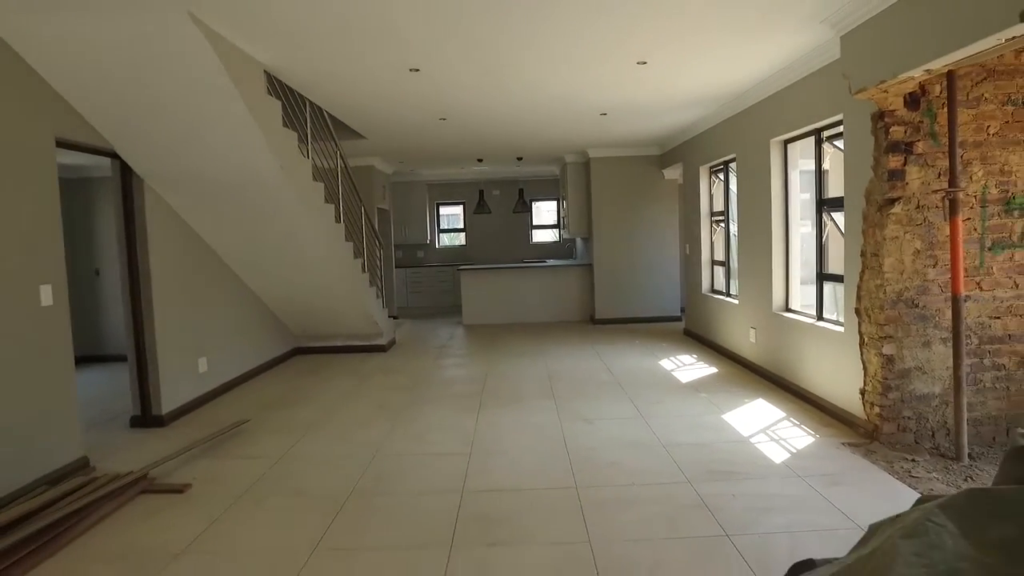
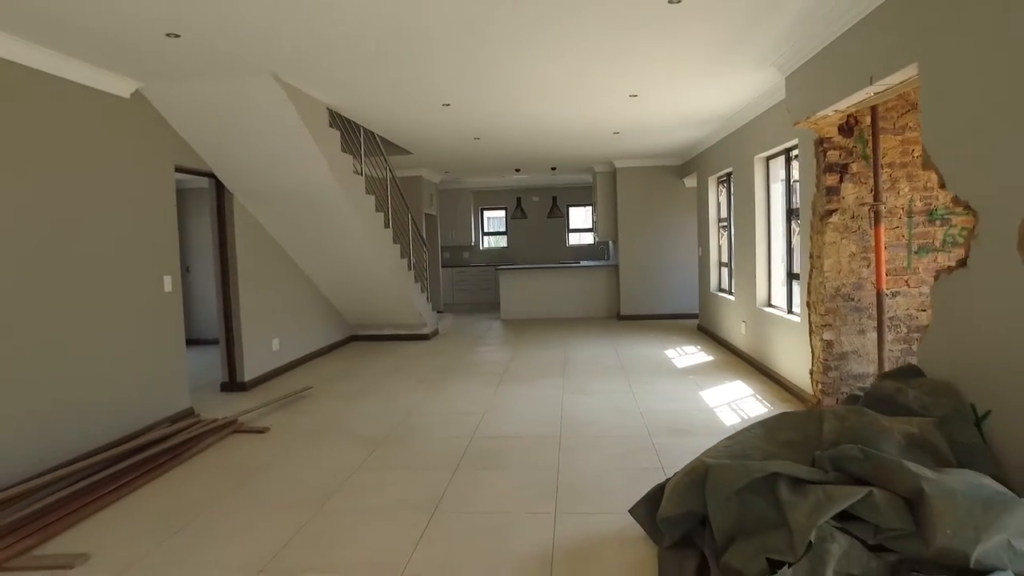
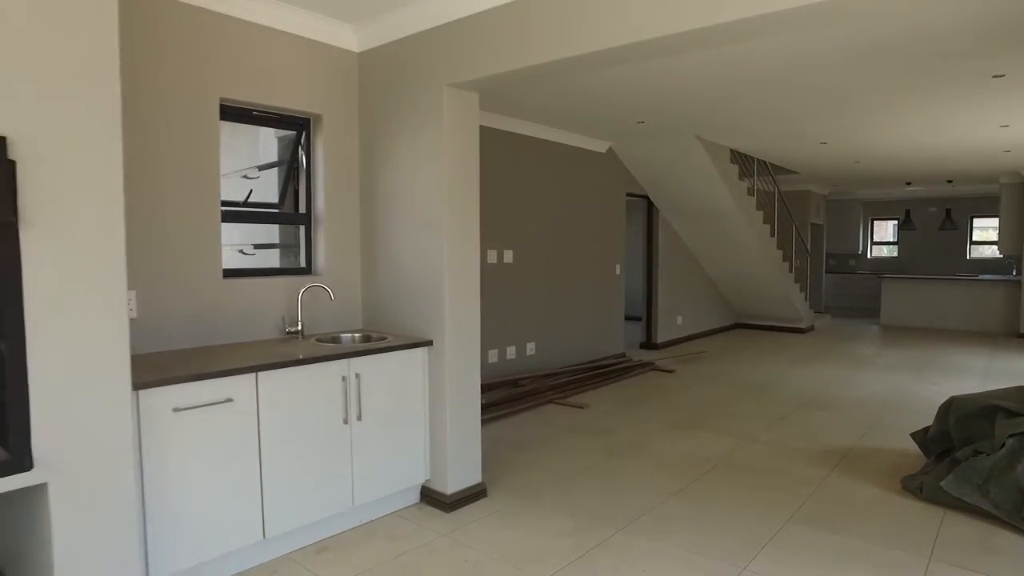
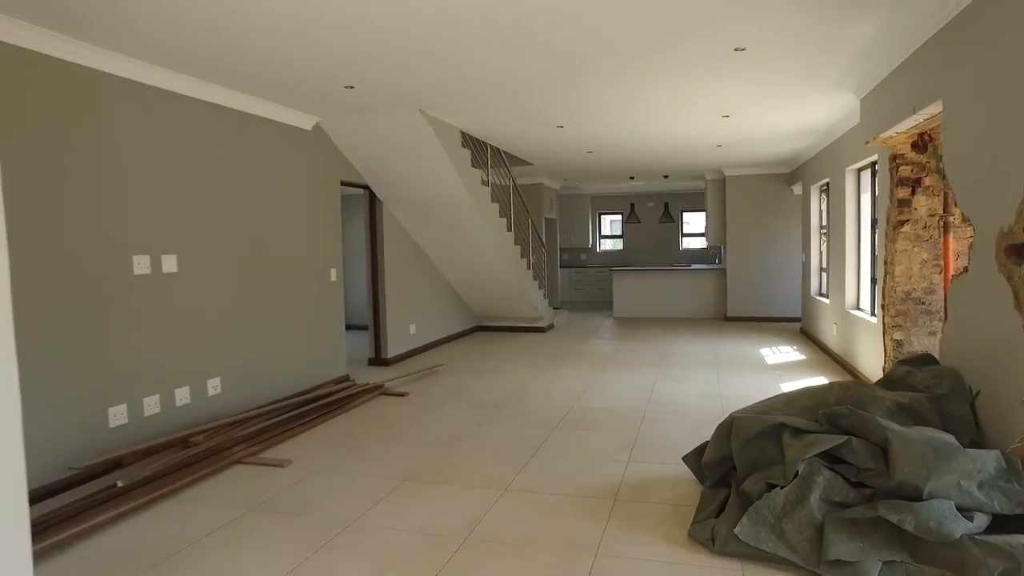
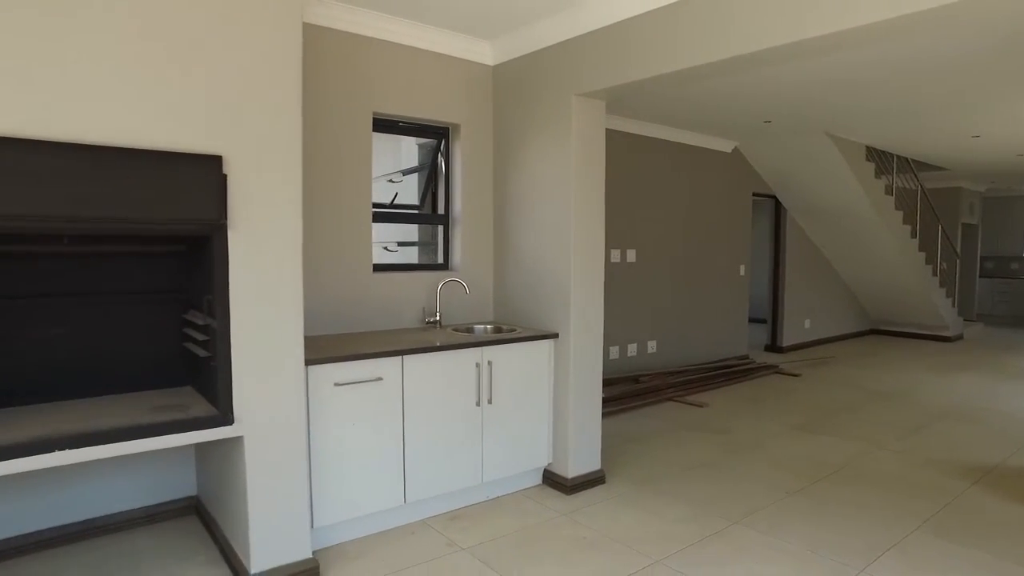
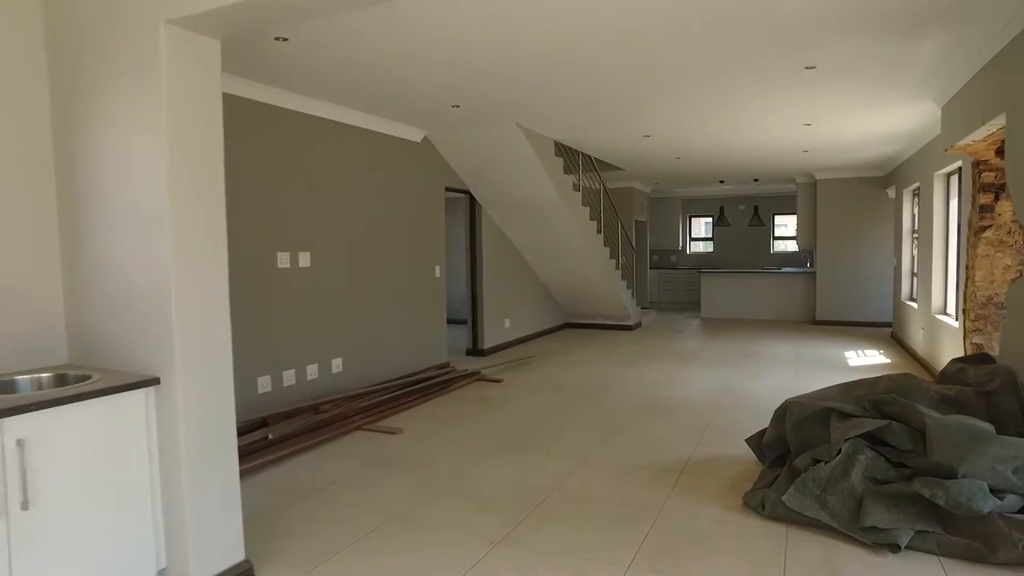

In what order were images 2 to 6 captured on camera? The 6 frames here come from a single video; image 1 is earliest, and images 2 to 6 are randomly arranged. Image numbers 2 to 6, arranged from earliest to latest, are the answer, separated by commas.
2, 4, 6, 3, 5
